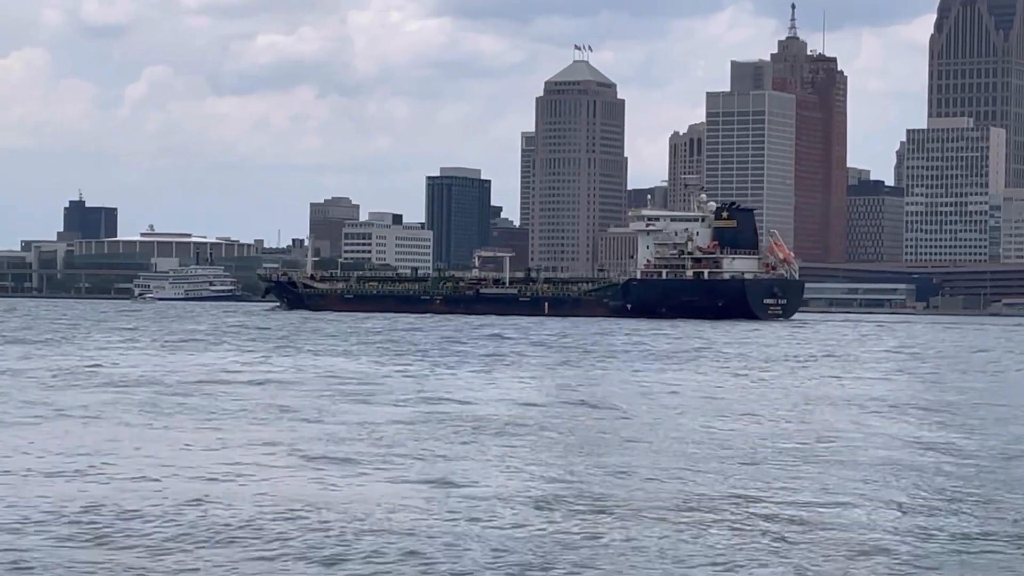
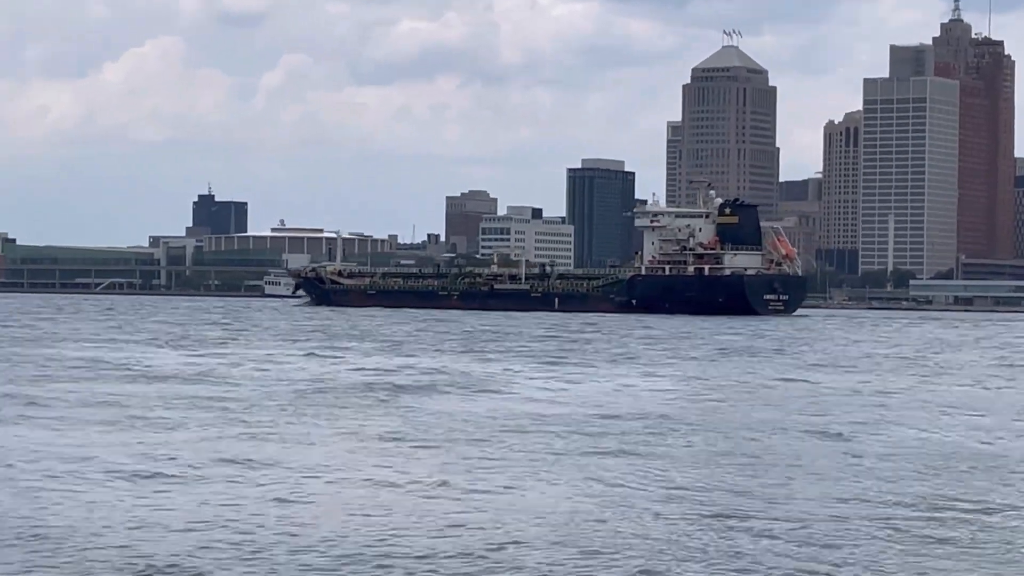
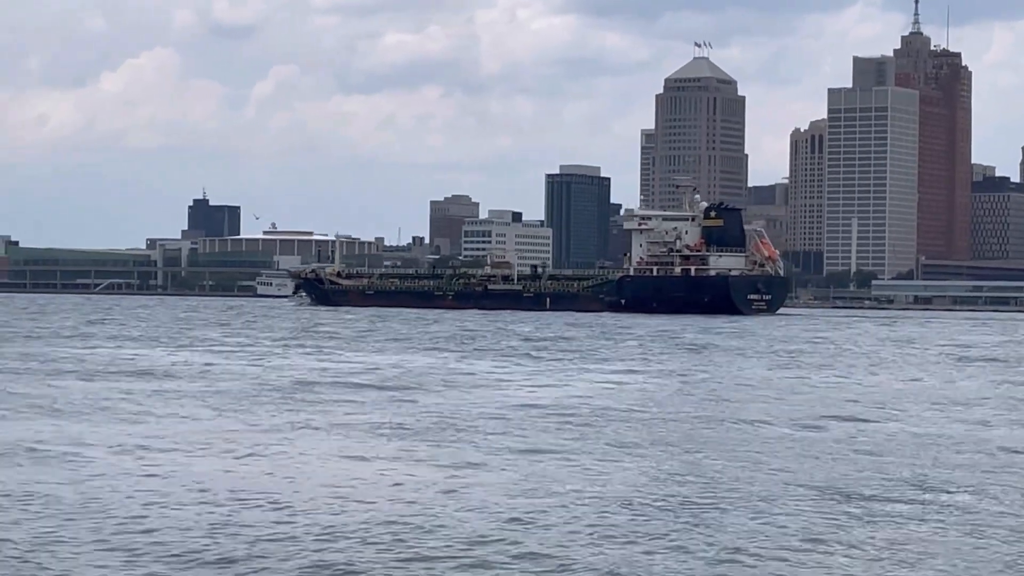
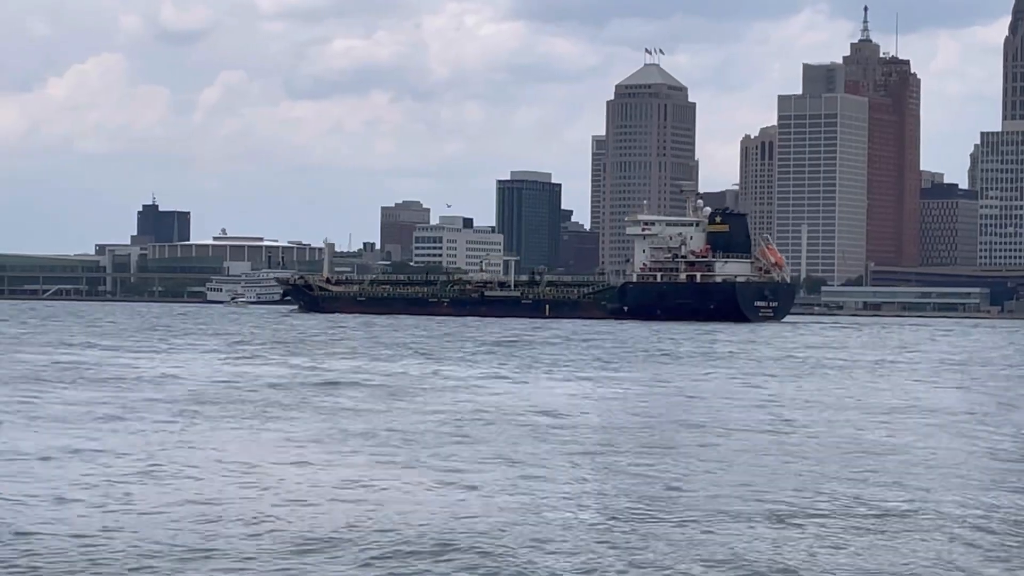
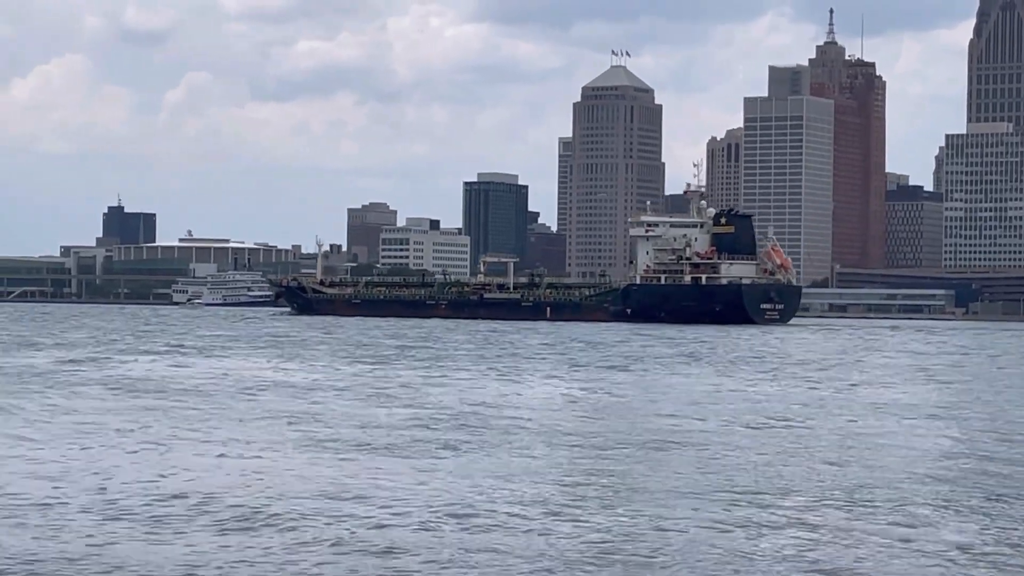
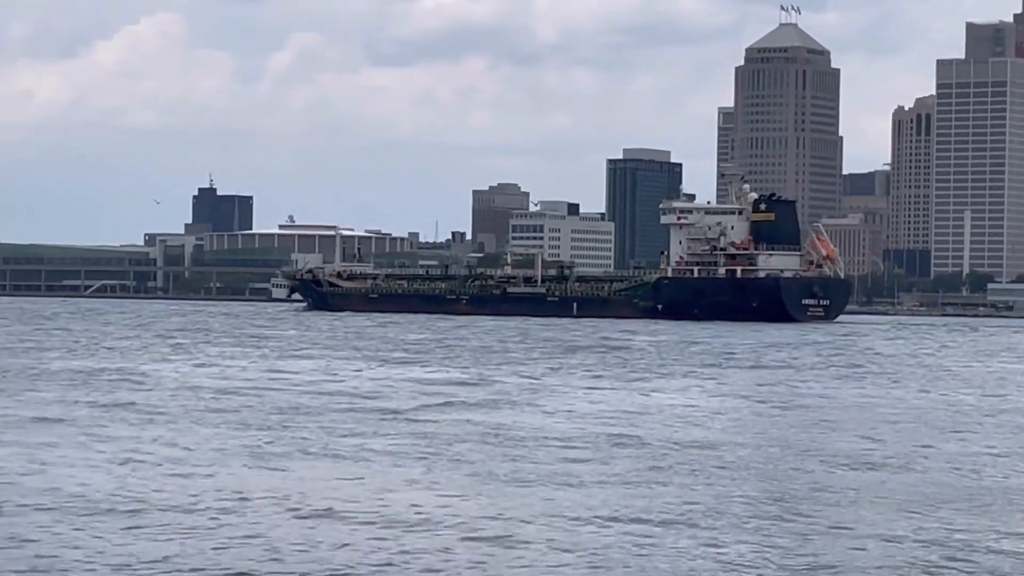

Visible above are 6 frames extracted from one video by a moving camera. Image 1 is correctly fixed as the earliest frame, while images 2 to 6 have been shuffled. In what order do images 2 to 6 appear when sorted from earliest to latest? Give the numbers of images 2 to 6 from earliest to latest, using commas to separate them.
5, 4, 3, 2, 6
